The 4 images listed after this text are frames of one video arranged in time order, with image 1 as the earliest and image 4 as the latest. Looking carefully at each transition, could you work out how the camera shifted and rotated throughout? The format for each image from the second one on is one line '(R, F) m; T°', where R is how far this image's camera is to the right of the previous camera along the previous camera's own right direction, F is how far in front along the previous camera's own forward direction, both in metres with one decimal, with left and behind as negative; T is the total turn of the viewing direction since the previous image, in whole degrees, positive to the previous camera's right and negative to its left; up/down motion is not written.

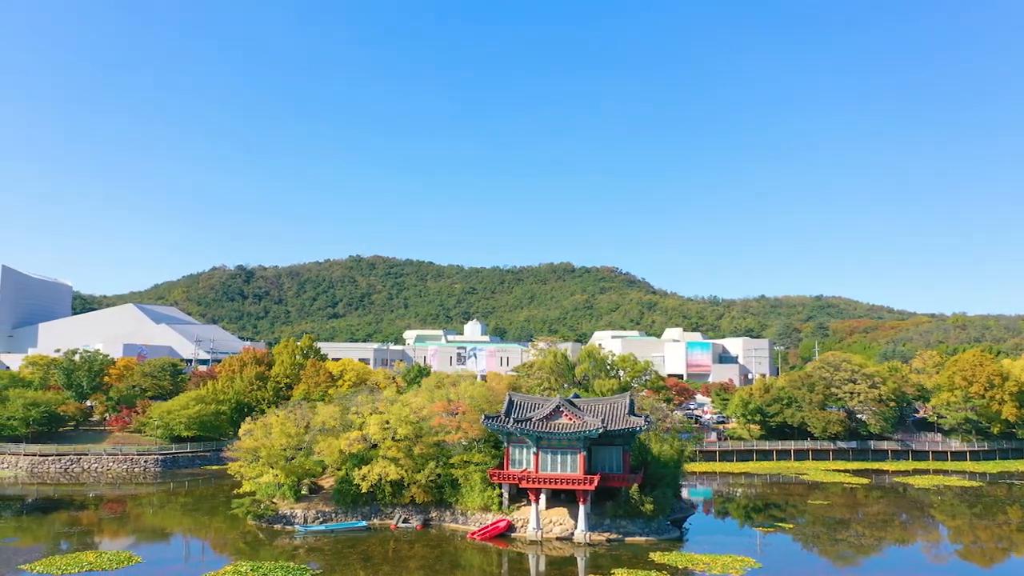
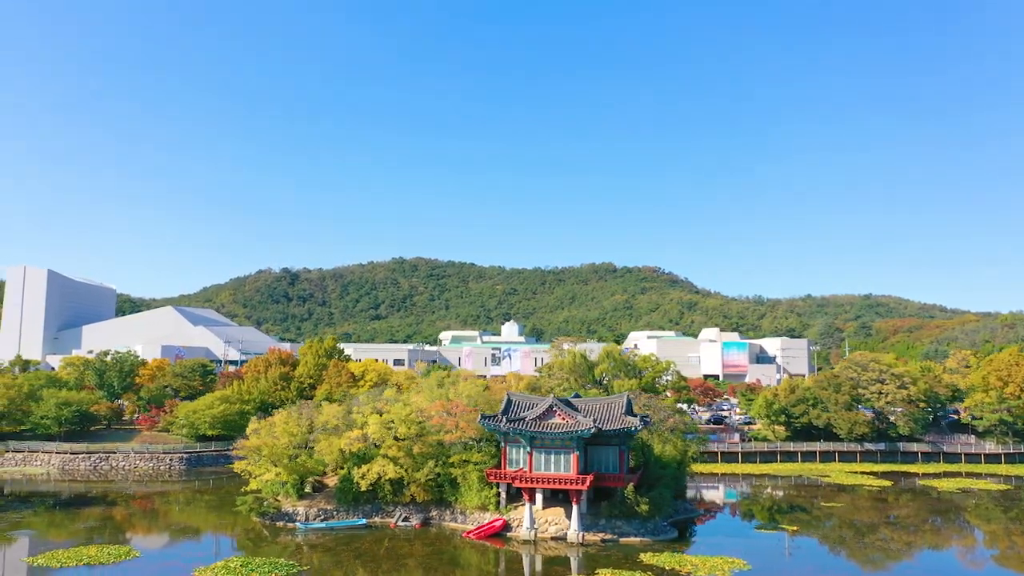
(+2.4, 0.0) m; -2°
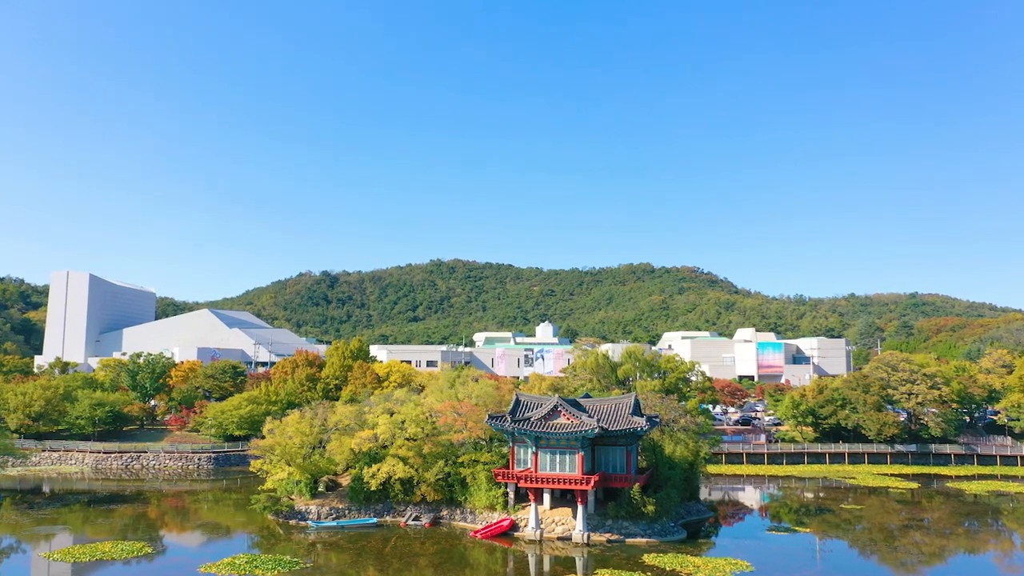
(+1.6, -0.1) m; -2°
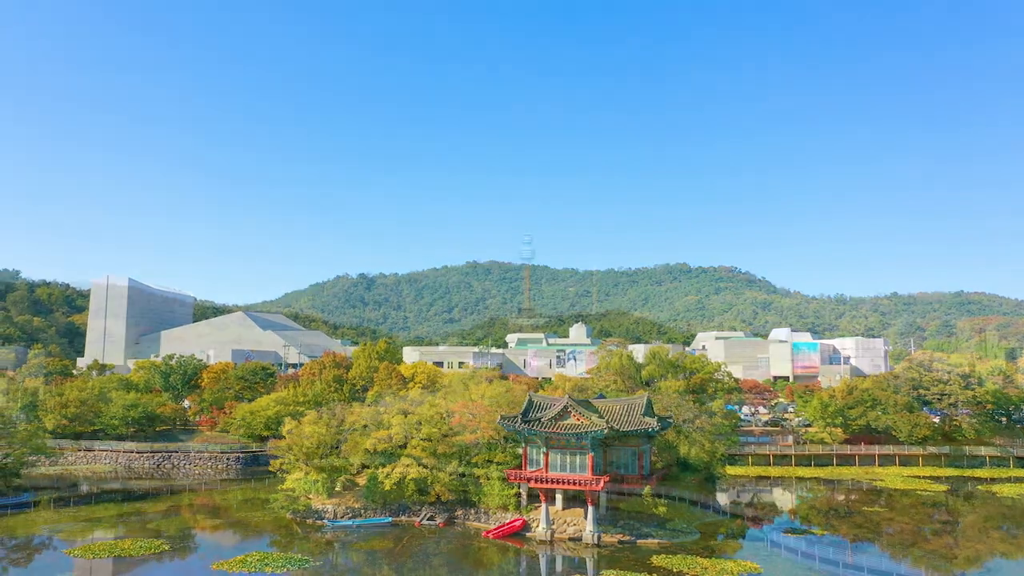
(+1.2, -0.2) m; -2°
